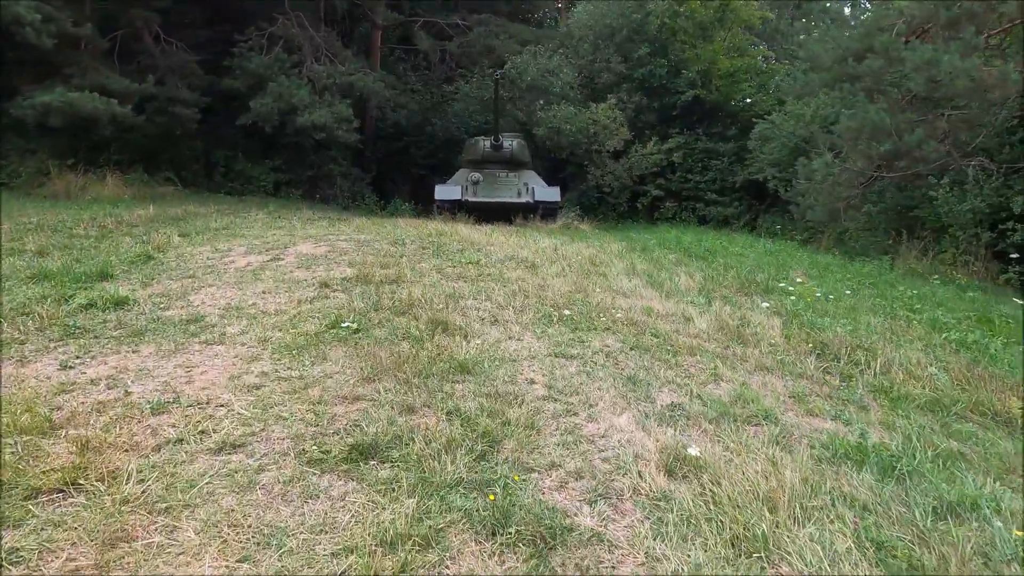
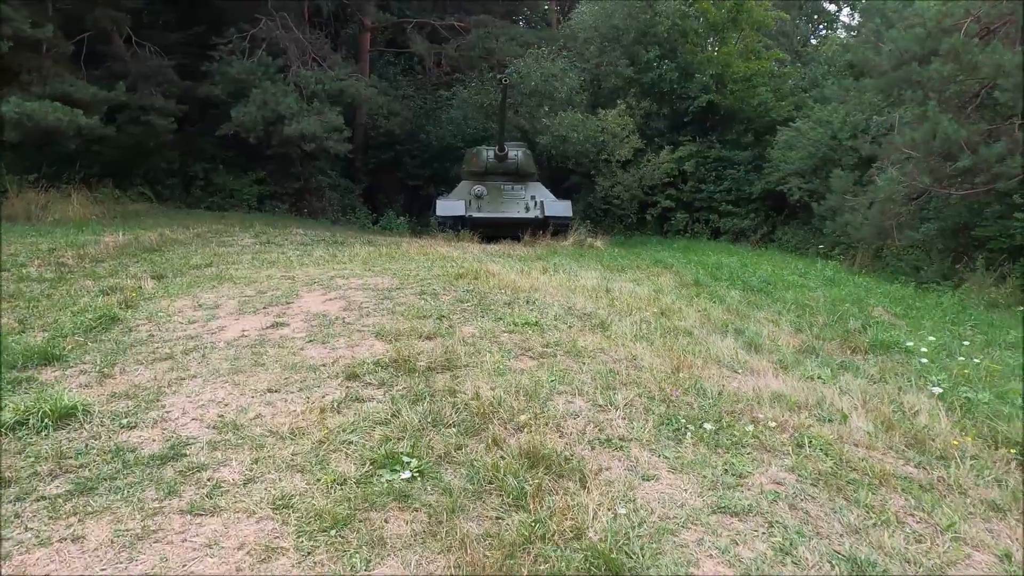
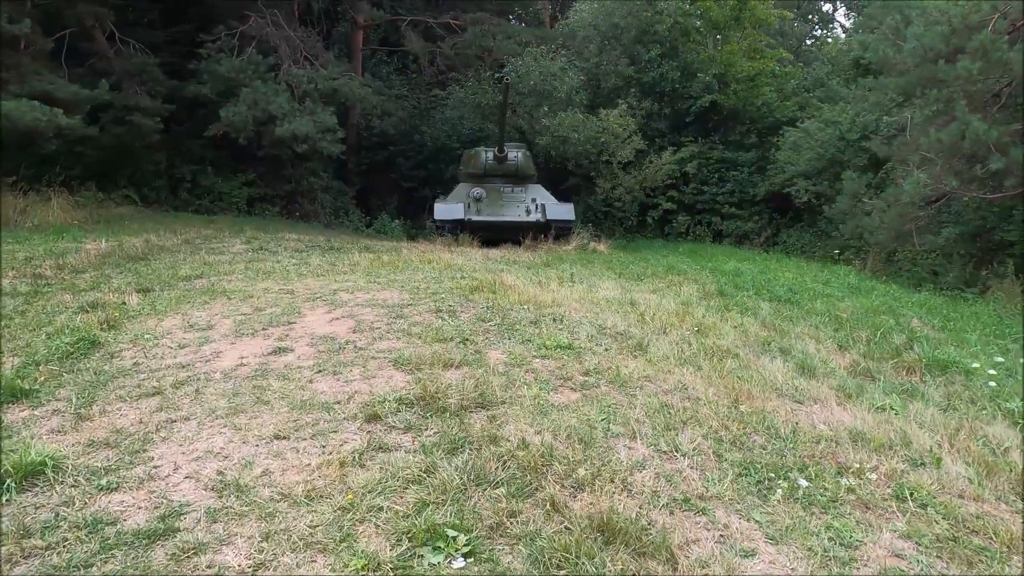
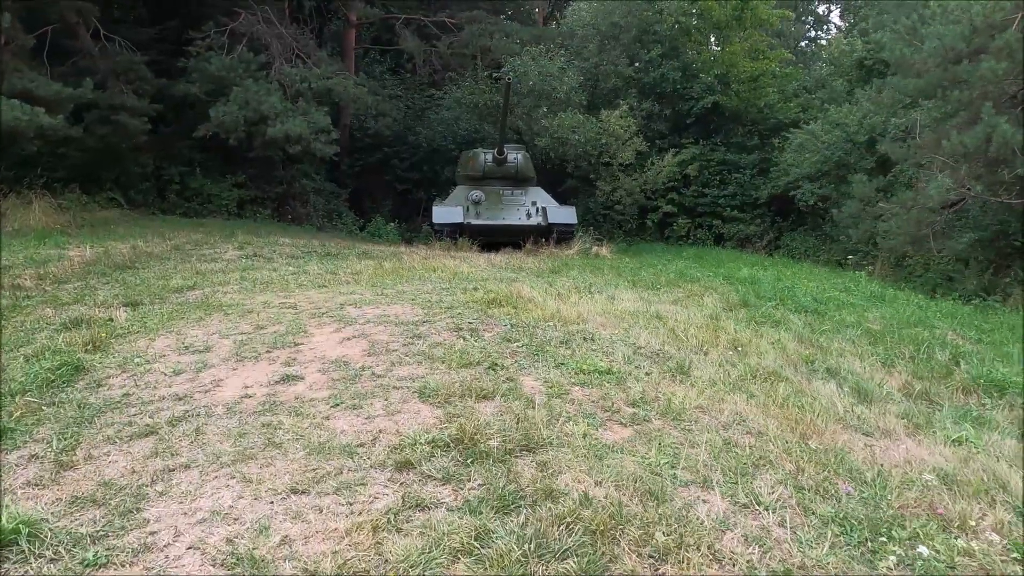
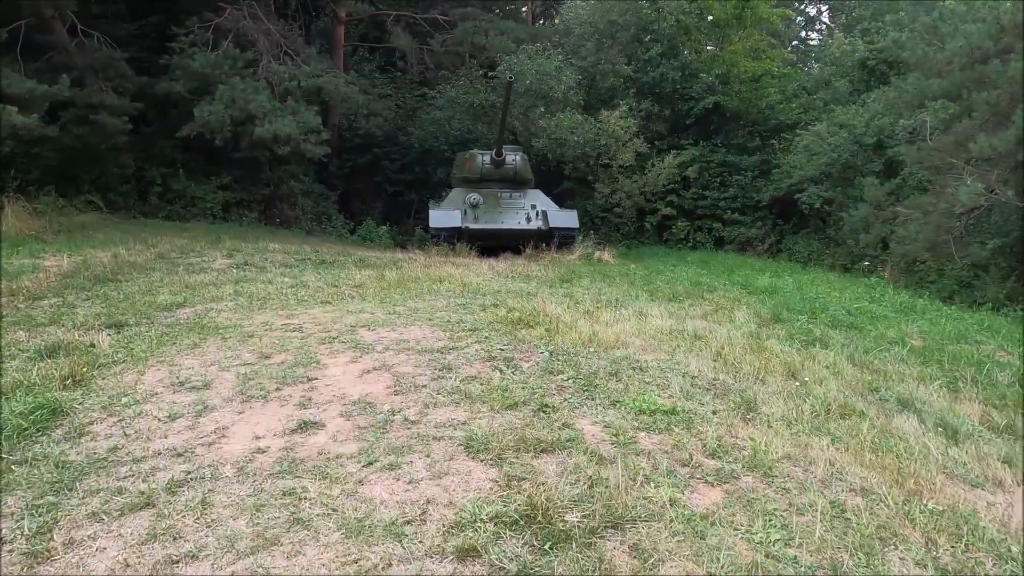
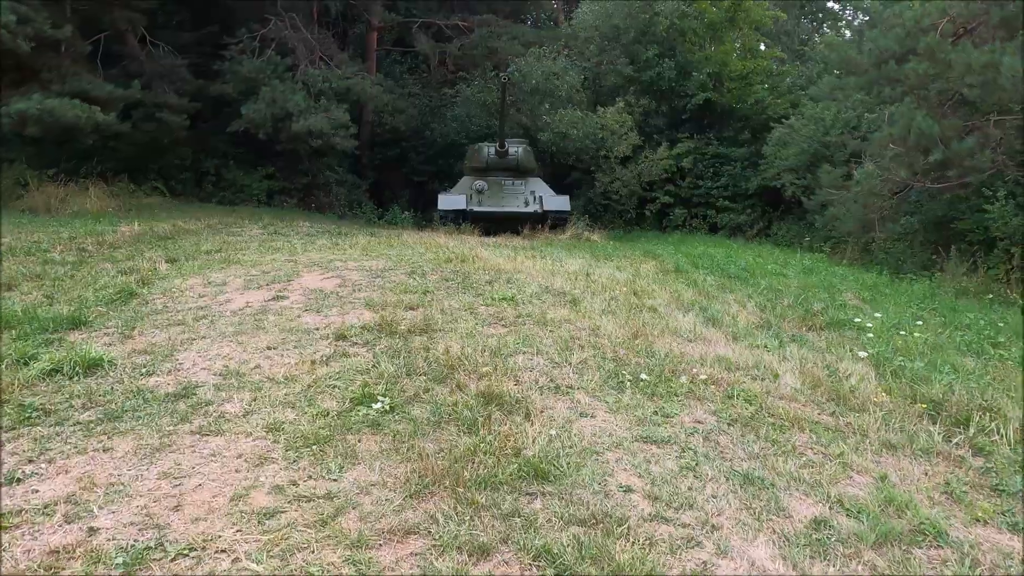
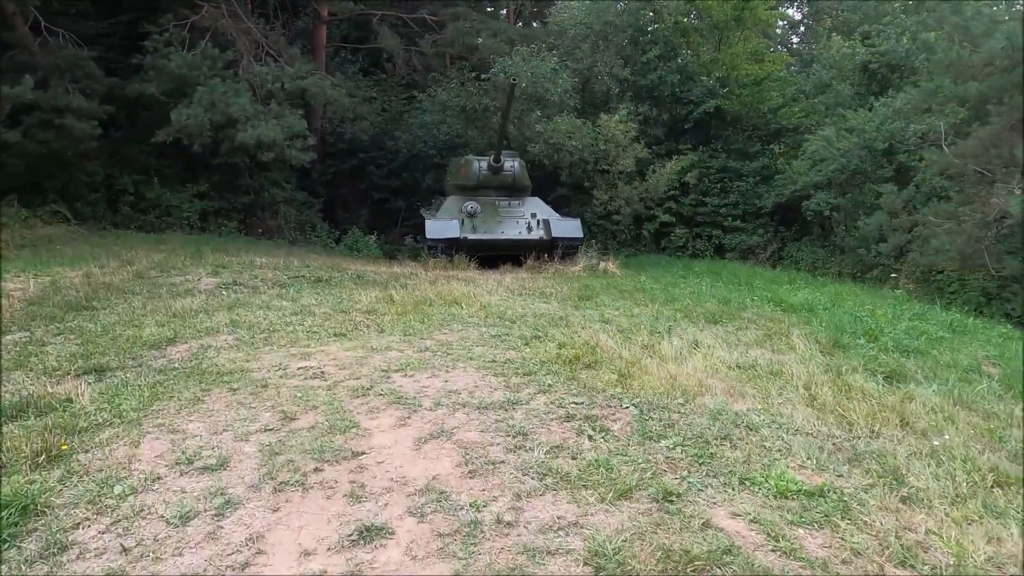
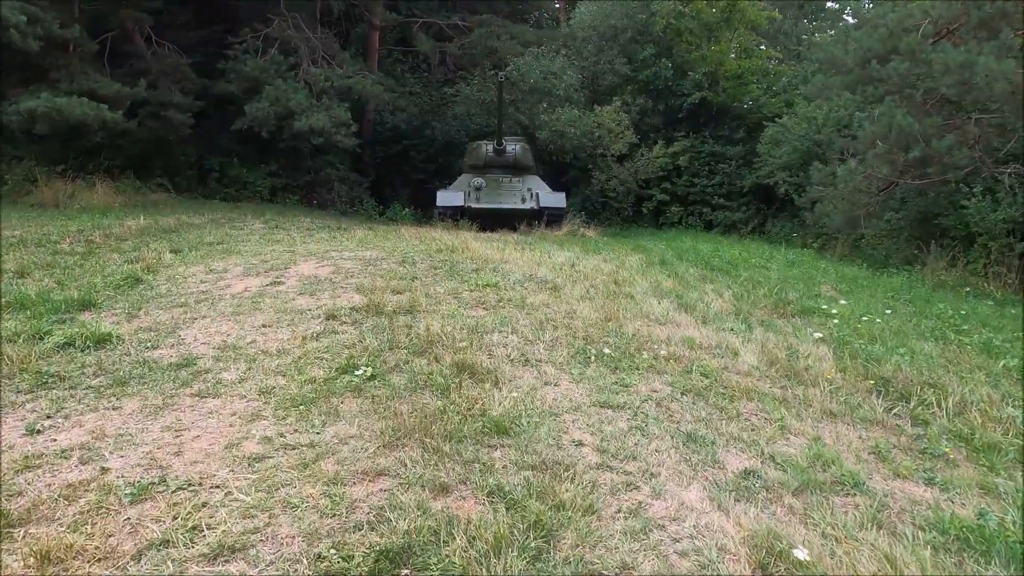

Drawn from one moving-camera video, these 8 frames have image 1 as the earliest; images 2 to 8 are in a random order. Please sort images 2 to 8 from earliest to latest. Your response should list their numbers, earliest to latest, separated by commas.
8, 6, 2, 3, 4, 5, 7
